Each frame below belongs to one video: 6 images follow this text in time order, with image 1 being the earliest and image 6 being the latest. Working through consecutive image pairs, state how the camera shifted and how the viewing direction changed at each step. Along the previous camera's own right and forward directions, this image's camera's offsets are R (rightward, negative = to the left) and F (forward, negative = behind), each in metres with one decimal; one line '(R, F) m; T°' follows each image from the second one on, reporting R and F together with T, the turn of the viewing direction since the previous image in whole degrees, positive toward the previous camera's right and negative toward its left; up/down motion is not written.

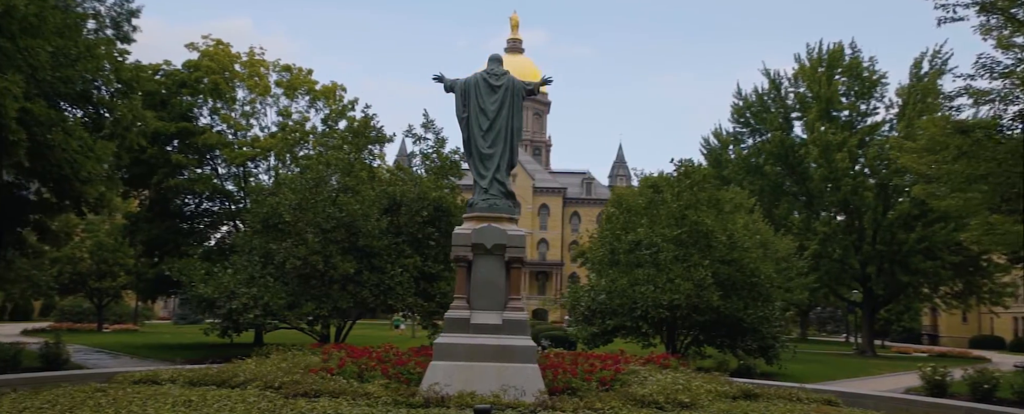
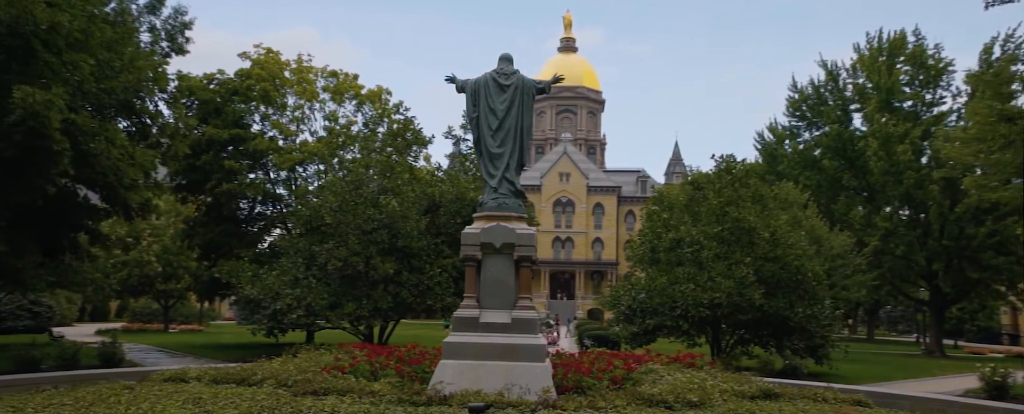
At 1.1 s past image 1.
(+0.5, 0.0) m; -5°
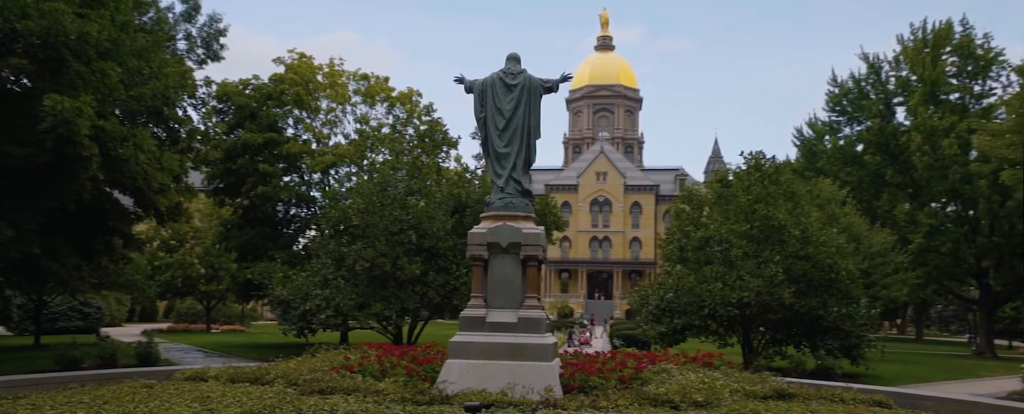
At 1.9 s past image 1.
(+0.4, 0.0) m; -3°
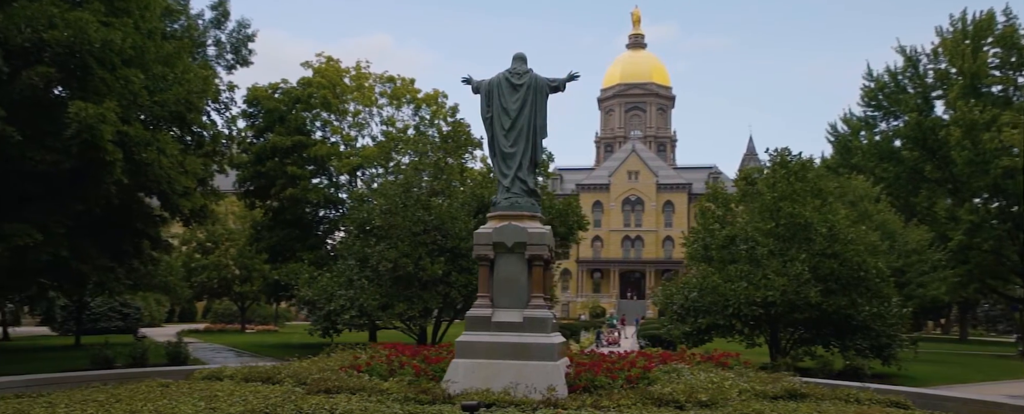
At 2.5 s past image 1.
(+0.3, 0.0) m; -3°
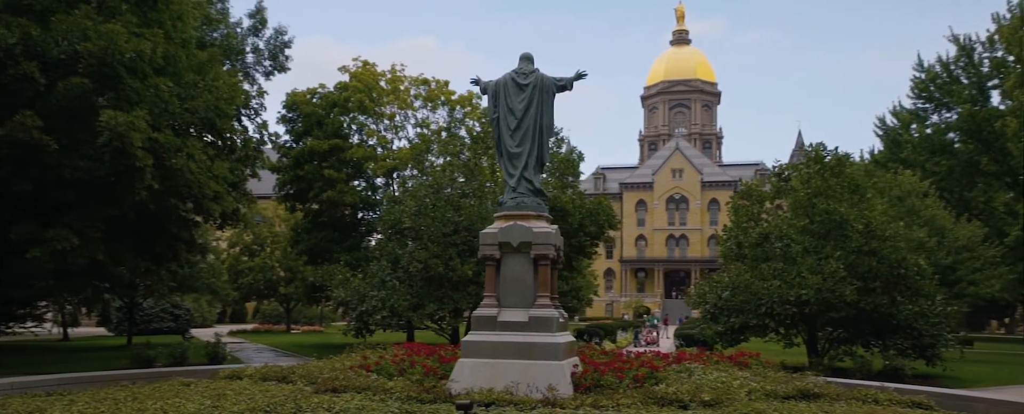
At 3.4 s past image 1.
(+0.5, 0.0) m; -4°
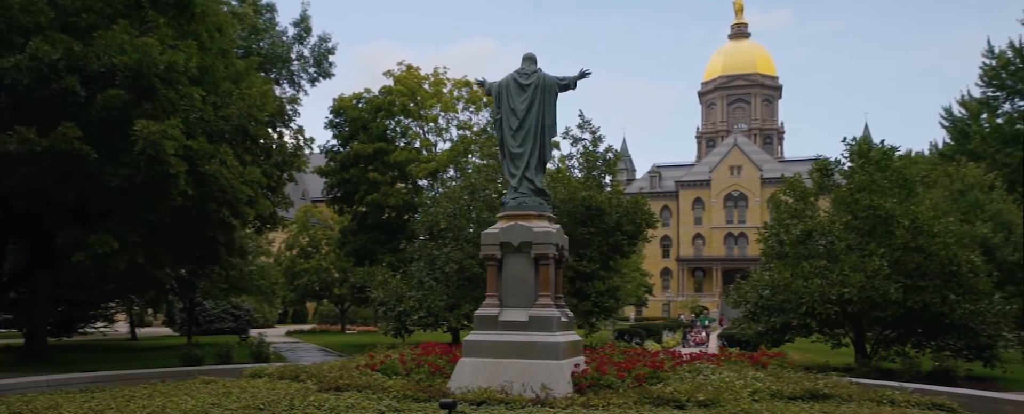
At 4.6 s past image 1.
(+0.7, 0.0) m; -5°
